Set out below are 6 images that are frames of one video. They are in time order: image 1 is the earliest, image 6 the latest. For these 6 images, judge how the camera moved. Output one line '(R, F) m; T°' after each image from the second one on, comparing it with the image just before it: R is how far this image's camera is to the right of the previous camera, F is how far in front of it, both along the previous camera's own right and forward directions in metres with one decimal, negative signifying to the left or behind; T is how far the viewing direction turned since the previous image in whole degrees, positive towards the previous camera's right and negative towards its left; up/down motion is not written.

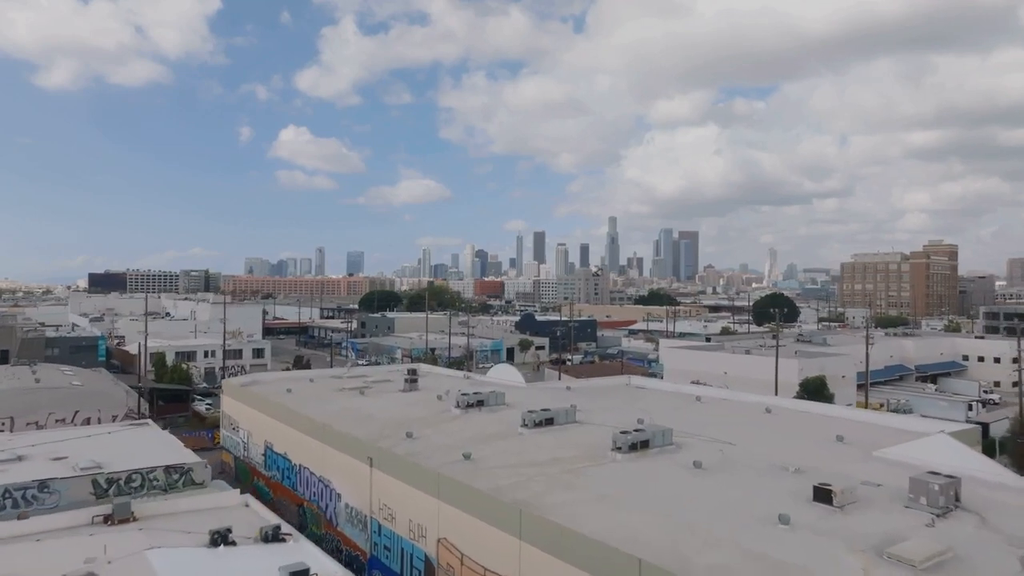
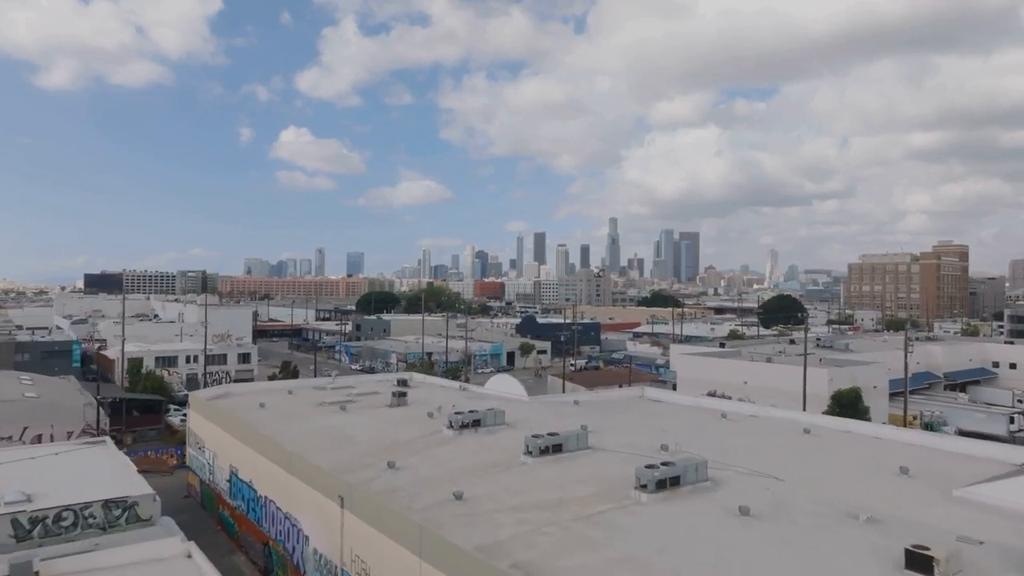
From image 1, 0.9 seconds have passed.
(0.0, +2.1) m; 0°
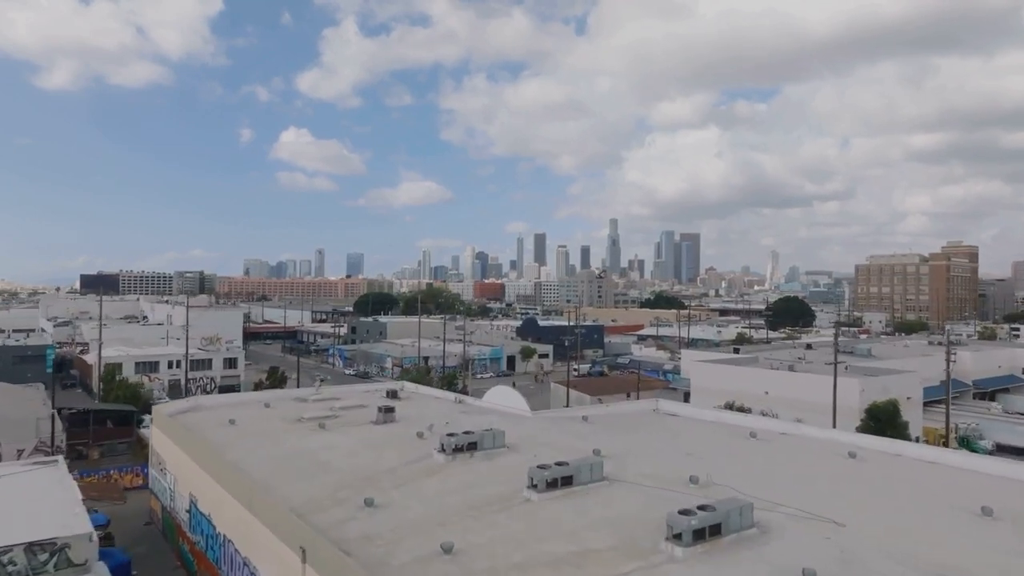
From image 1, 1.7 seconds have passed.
(0.0, +1.9) m; 0°
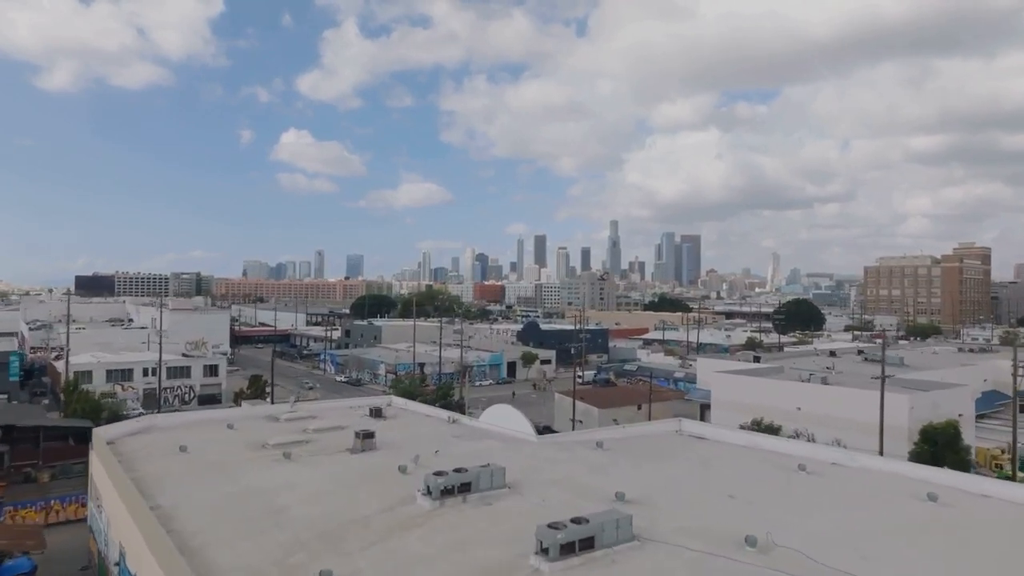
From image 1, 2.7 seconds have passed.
(0.0, +2.3) m; 0°
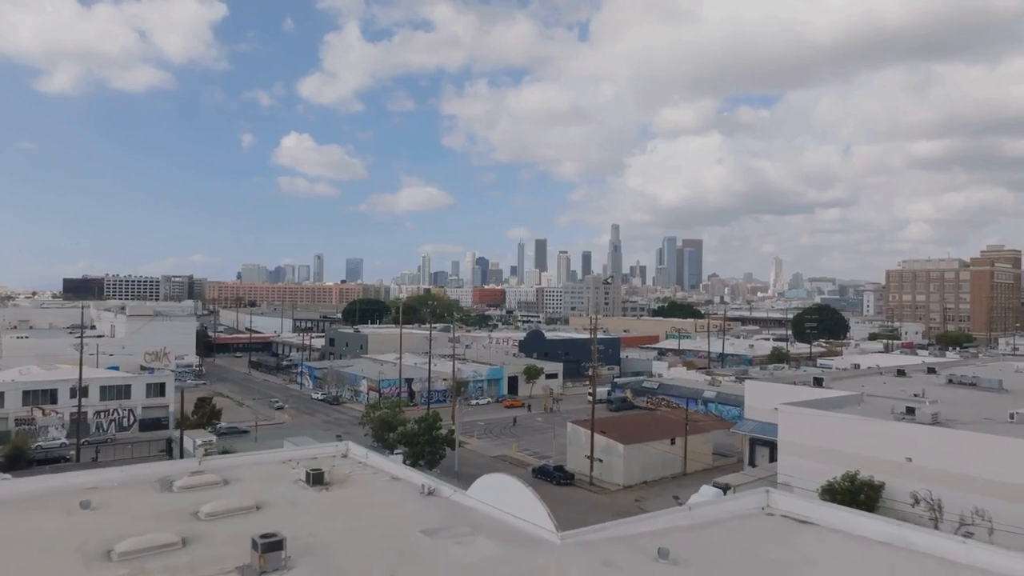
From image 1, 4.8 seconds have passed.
(-0.1, +5.2) m; 0°
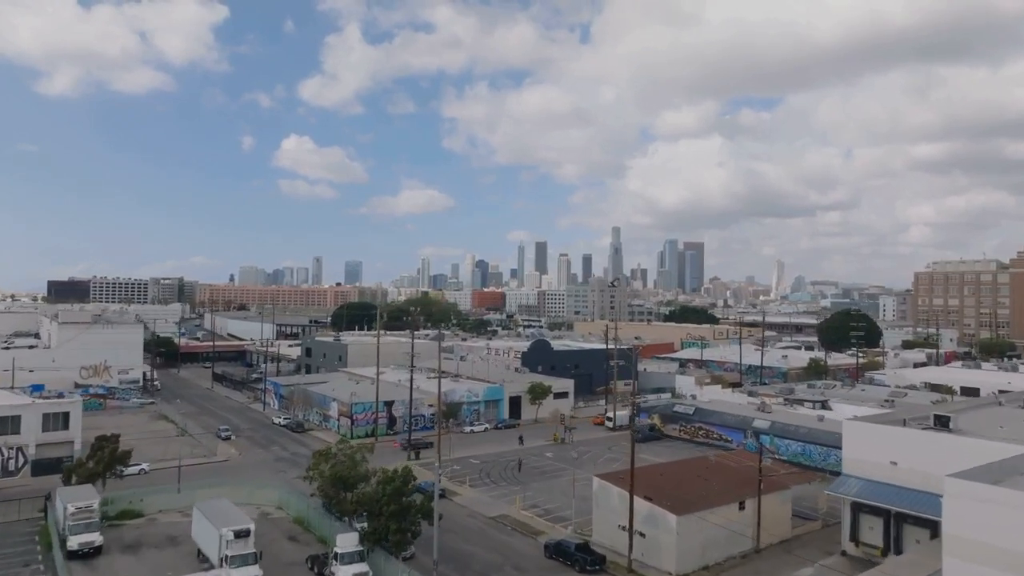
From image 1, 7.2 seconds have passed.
(-0.1, +6.1) m; 0°
